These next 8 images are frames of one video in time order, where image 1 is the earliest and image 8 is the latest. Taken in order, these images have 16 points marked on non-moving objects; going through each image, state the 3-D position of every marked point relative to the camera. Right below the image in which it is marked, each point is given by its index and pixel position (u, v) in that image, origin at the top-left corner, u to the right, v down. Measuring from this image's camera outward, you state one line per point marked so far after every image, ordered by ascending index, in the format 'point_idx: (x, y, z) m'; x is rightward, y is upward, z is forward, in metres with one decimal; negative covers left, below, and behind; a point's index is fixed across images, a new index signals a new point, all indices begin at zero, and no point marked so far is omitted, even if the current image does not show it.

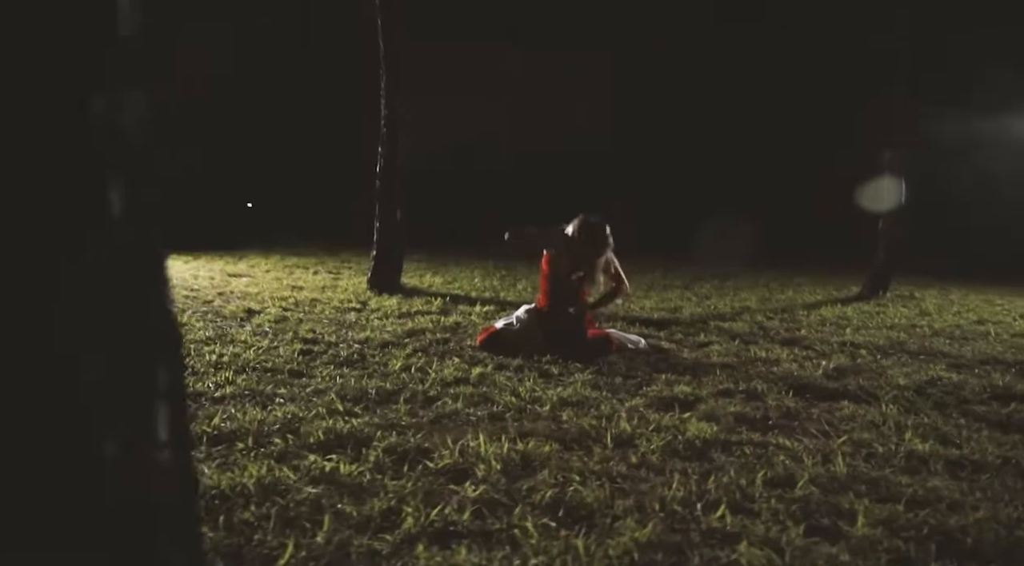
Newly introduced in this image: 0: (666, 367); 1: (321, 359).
0: (+1.2, -0.6, +5.3) m
1: (-1.4, -0.6, +5.3) m
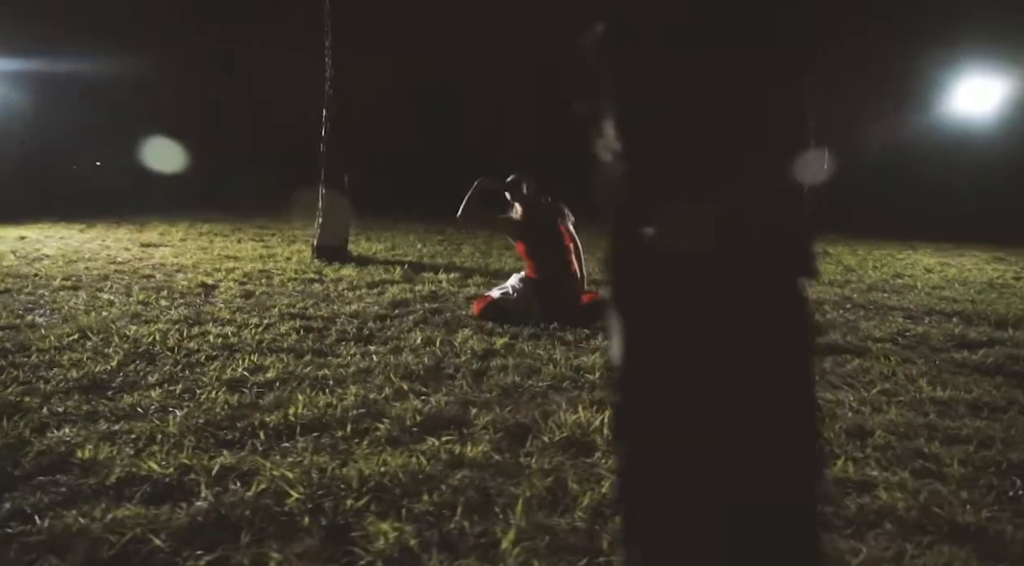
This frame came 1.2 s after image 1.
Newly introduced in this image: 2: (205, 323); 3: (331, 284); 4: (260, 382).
0: (+1.2, -0.4, +5.6) m
1: (-1.3, -0.4, +5.1) m
2: (-2.4, -0.3, +5.5) m
3: (-1.9, 0.0, +7.6) m
4: (-1.4, -0.6, +3.9) m
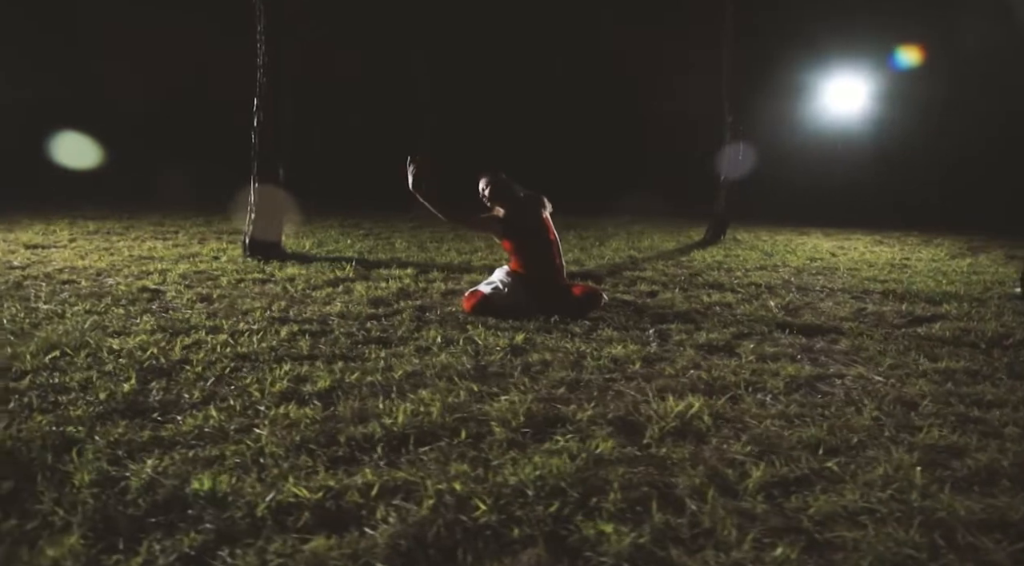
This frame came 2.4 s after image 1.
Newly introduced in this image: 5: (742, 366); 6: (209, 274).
0: (+1.2, -0.3, +5.8) m
1: (-1.2, -0.4, +4.9) m
2: (-2.3, -0.4, +5.0) m
3: (-2.3, 0.0, +7.1) m
4: (-1.0, -0.6, +3.6) m
5: (+1.5, -0.5, +4.4) m
6: (-3.3, +0.1, +7.5) m
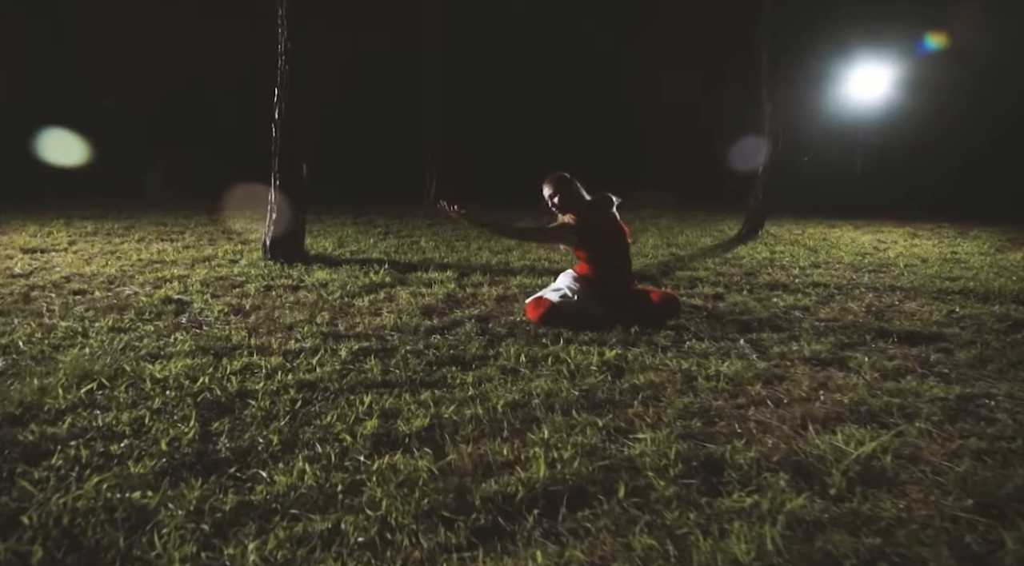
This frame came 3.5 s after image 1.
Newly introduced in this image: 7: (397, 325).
0: (+1.8, -0.3, +5.3) m
1: (-0.6, -0.5, +4.3) m
2: (-1.7, -0.4, +4.4) m
3: (-1.8, -0.1, +6.5) m
4: (-0.4, -0.7, +3.1) m
5: (+2.0, -0.6, +3.9) m
6: (-2.8, 0.0, +6.9) m
7: (-0.9, -0.3, +5.2) m
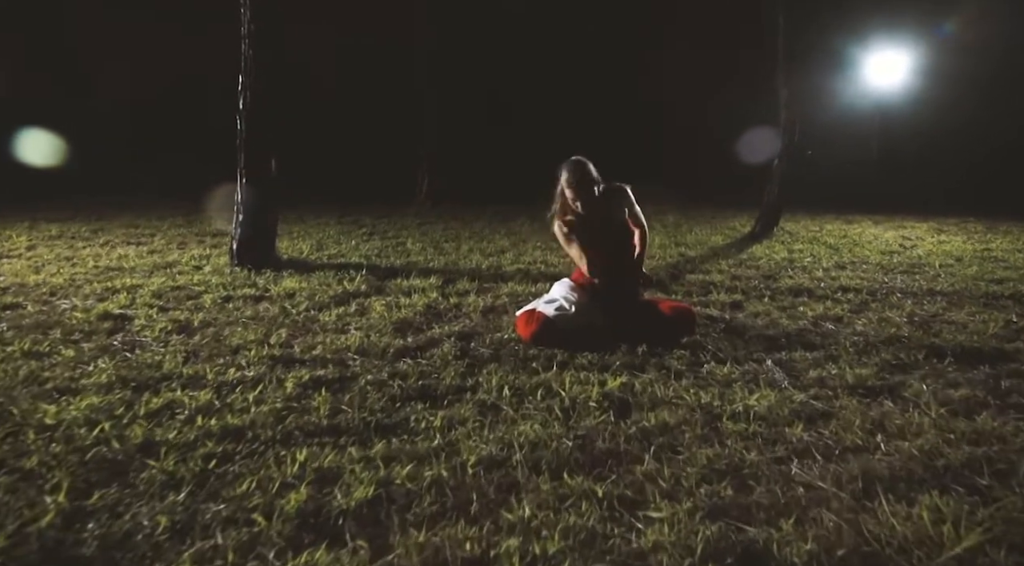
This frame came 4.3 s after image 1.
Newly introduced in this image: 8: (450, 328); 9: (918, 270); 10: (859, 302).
0: (+1.7, -0.4, +4.5) m
1: (-0.7, -0.6, +3.6) m
2: (-1.8, -0.5, +3.7) m
3: (-1.9, -0.2, +5.8) m
4: (-0.5, -0.7, +2.3) m
5: (+1.9, -0.6, +3.1) m
6: (-2.9, -0.1, +6.2) m
7: (-1.0, -0.4, +4.4) m
8: (-0.4, -0.3, +4.9) m
9: (+4.2, +0.1, +7.2) m
10: (+2.8, -0.2, +5.6) m
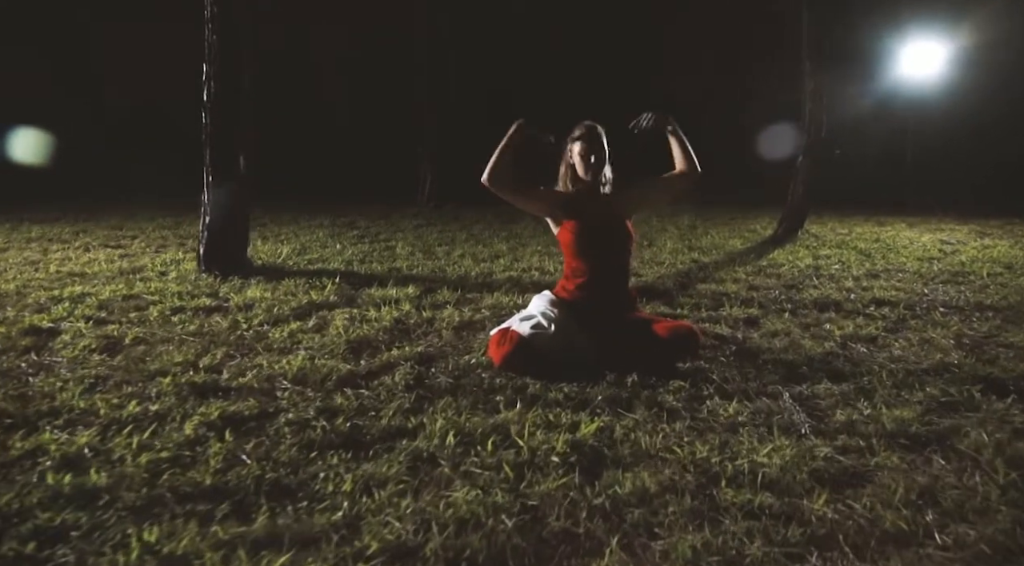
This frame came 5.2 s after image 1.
0: (+1.5, -0.5, +3.8) m
1: (-0.9, -0.6, +2.9) m
2: (-2.0, -0.6, +3.1) m
3: (-2.0, -0.2, +5.1) m
4: (-0.8, -0.8, +1.6) m
5: (+1.7, -0.7, +2.4) m
6: (-3.0, -0.1, +5.6) m
7: (-1.1, -0.5, +3.8) m
8: (-0.6, -0.4, +4.2) m
9: (+4.1, 0.0, +6.4) m
10: (+2.7, -0.2, +4.8) m
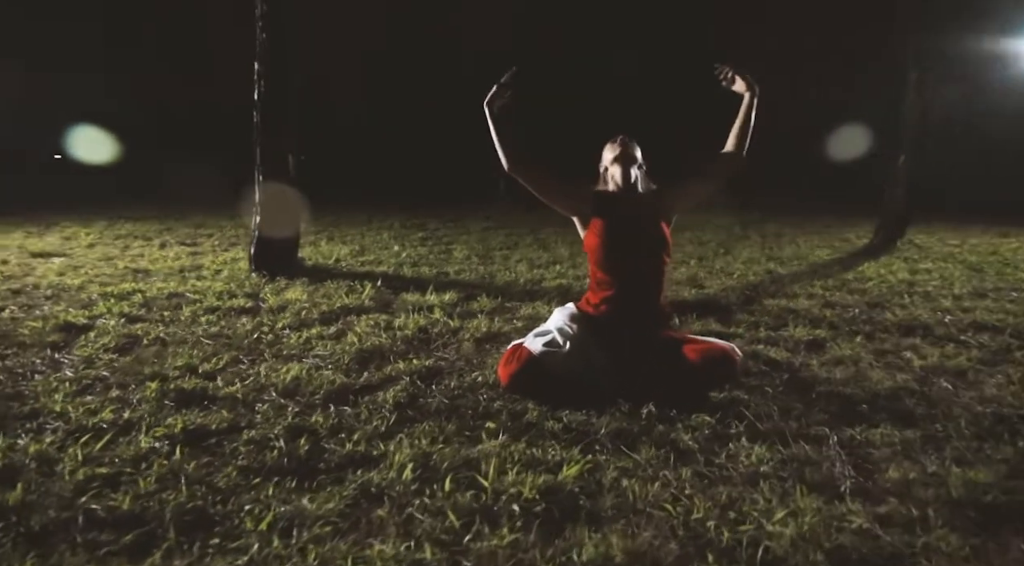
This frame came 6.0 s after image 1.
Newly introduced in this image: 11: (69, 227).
0: (+1.5, -0.6, +3.2) m
1: (-1.0, -0.6, +2.6) m
2: (-2.1, -0.6, +3.0) m
3: (-1.7, -0.2, +5.0) m
4: (-1.0, -0.8, +1.4) m
5: (+1.5, -0.8, +1.8) m
6: (-2.6, -0.1, +5.6) m
7: (-1.1, -0.5, +3.5) m
8: (-0.5, -0.4, +3.9) m
9: (+4.5, -0.2, +5.4) m
10: (+2.8, -0.4, +4.1) m
11: (-6.3, +0.8, +9.8) m
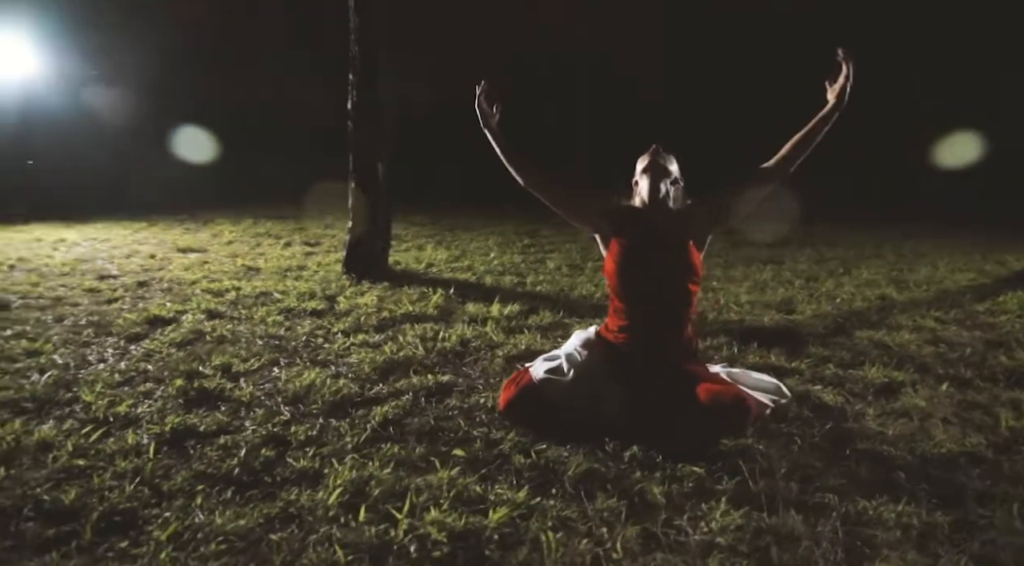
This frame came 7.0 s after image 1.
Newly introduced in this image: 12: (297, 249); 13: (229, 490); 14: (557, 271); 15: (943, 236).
0: (+1.4, -0.7, +2.7) m
1: (-1.2, -0.7, +2.7) m
2: (-2.1, -0.6, +3.3) m
3: (-1.3, -0.3, +5.2) m
4: (-1.5, -0.9, +1.5) m
5: (+1.1, -0.9, +1.3) m
6: (-2.1, -0.1, +5.9) m
7: (-1.0, -0.5, +3.6) m
8: (-0.4, -0.5, +3.8) m
9: (+4.8, -0.5, +4.1) m
10: (+2.9, -0.6, +3.2) m
11: (-4.6, +0.9, +10.9) m
12: (-2.8, +0.4, +9.0) m
13: (-1.0, -0.7, +2.5) m
14: (+0.5, +0.1, +7.2) m
15: (+5.3, +0.6, +8.5) m
